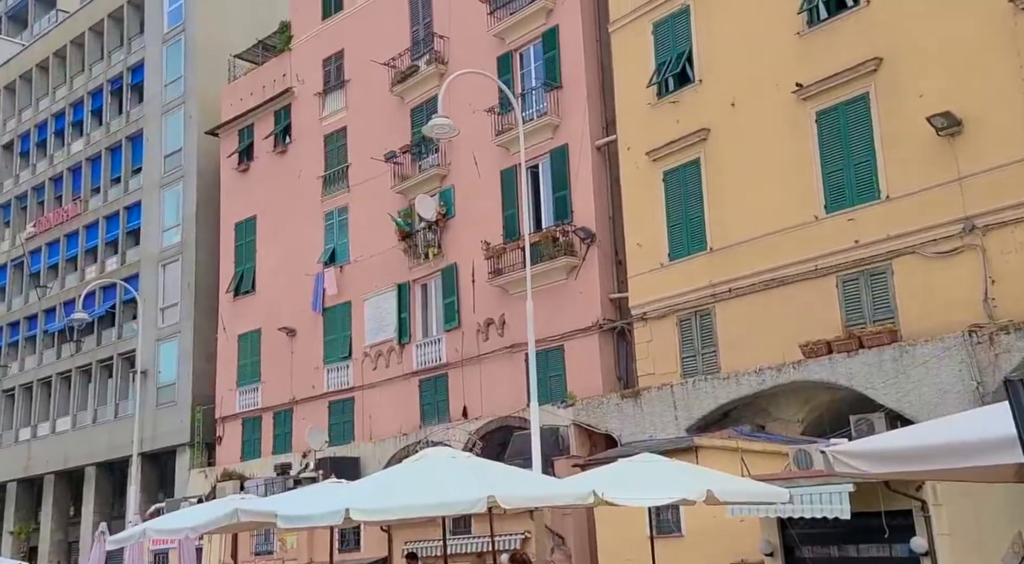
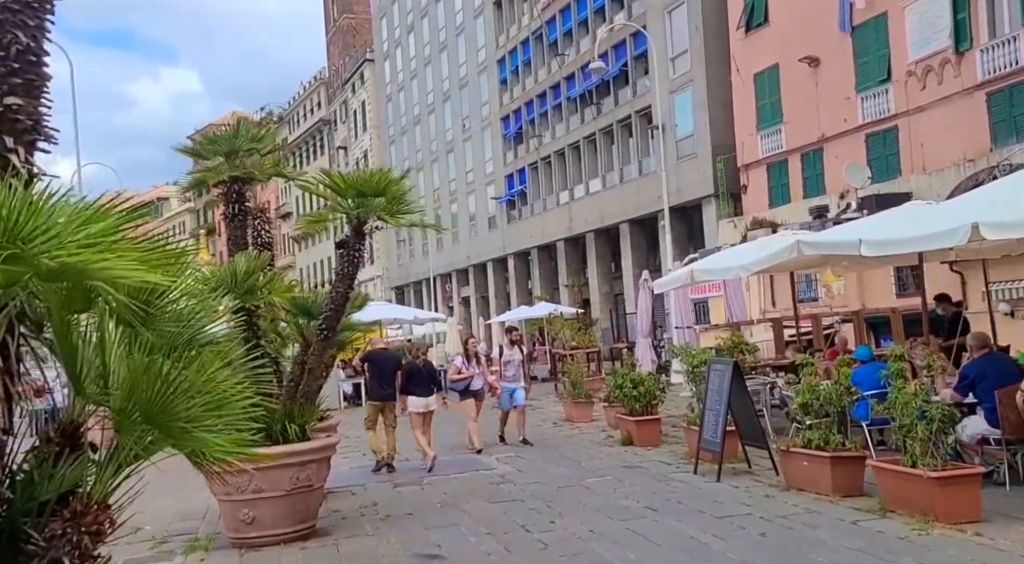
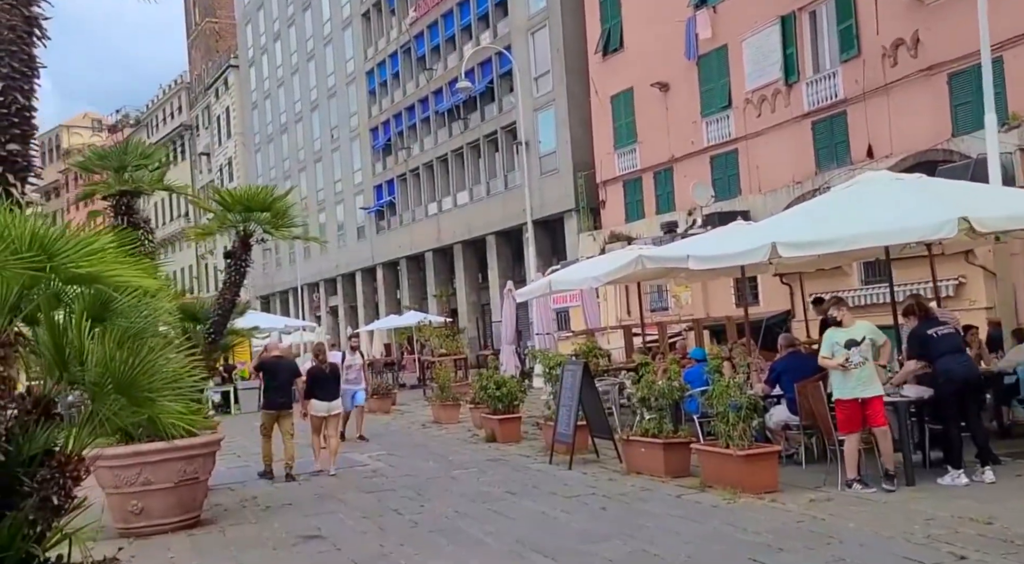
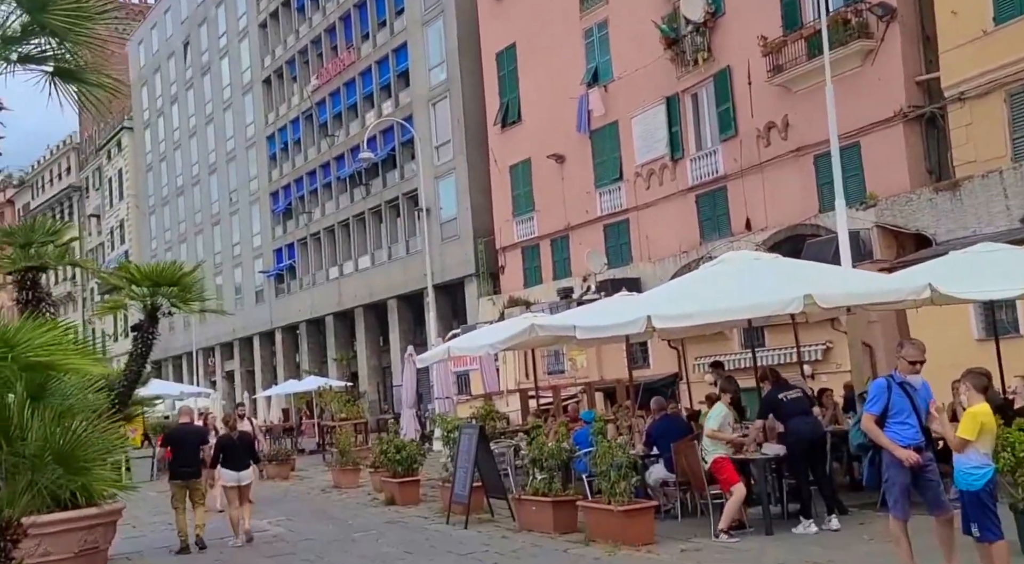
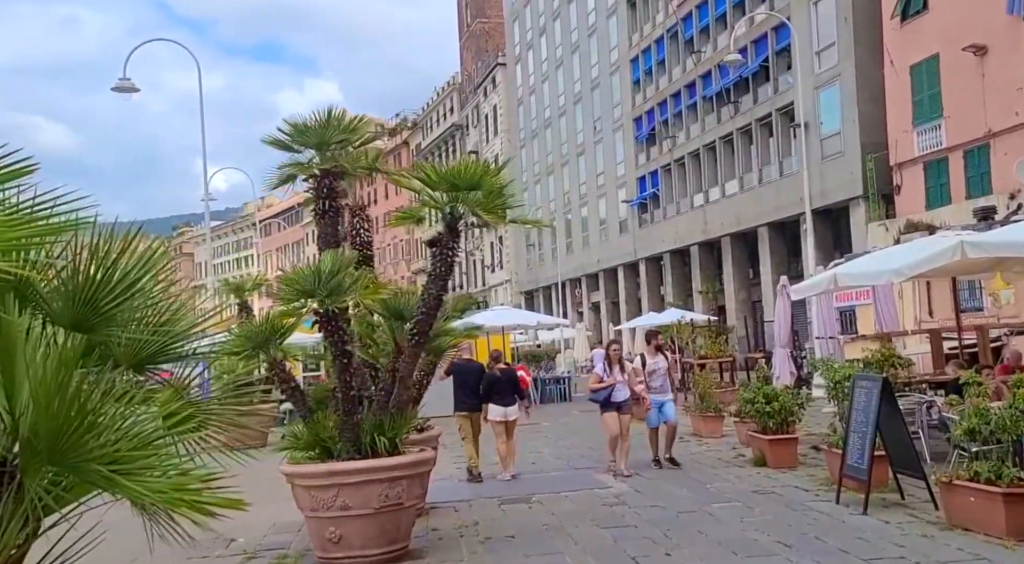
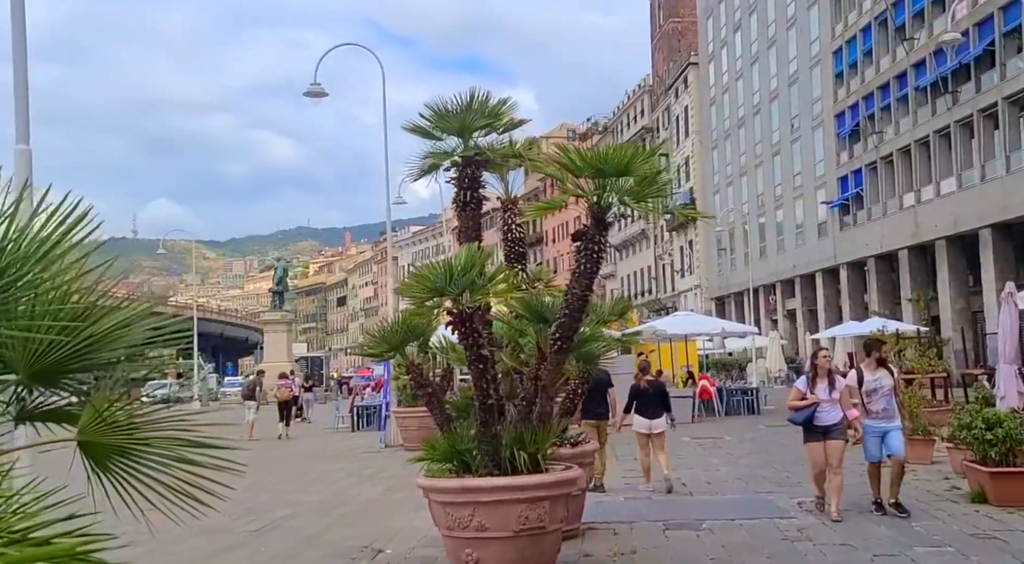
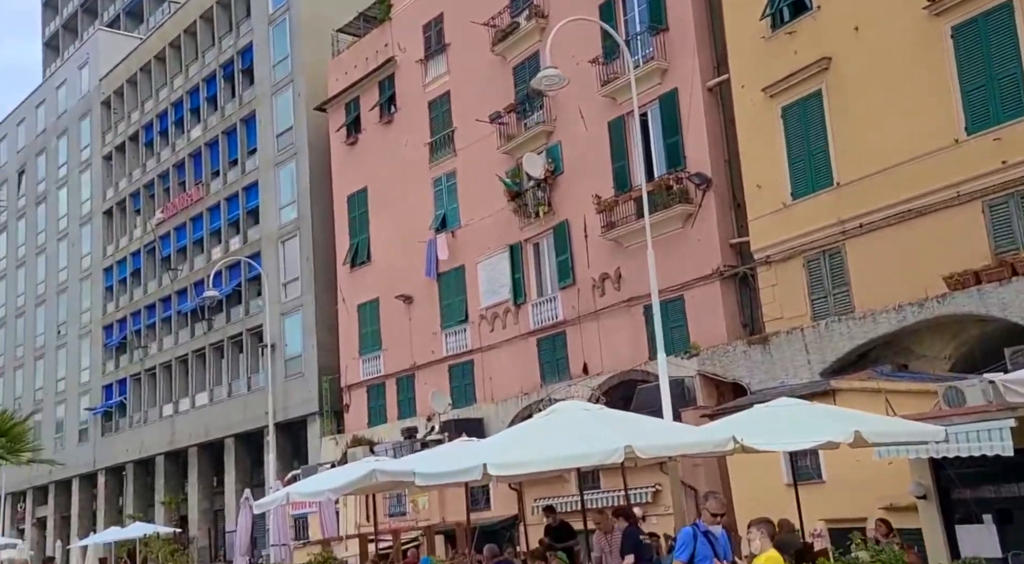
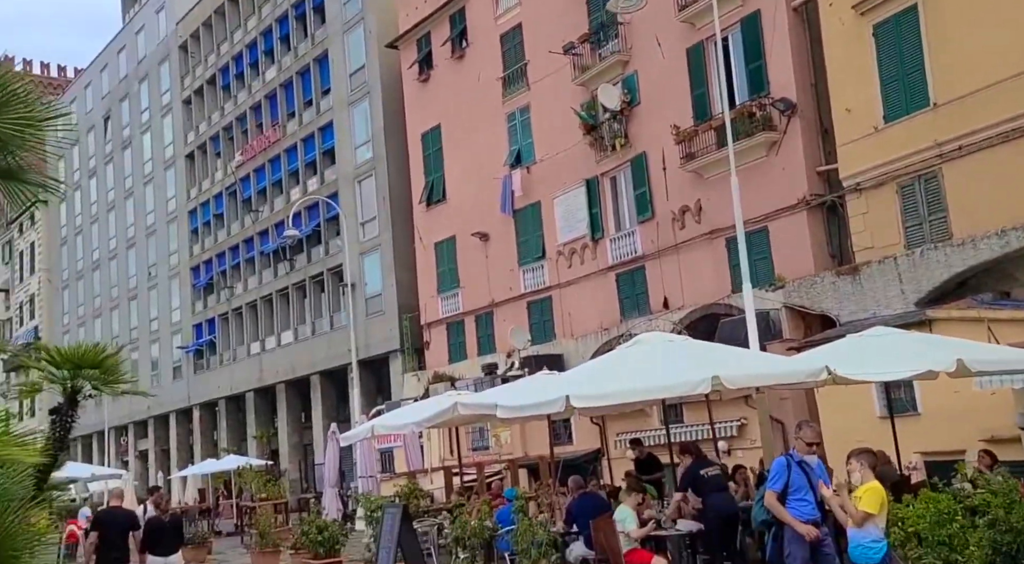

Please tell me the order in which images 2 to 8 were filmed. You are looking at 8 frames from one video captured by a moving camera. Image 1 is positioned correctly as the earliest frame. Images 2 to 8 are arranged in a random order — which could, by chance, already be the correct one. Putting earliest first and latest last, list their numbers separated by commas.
7, 8, 4, 3, 2, 5, 6
